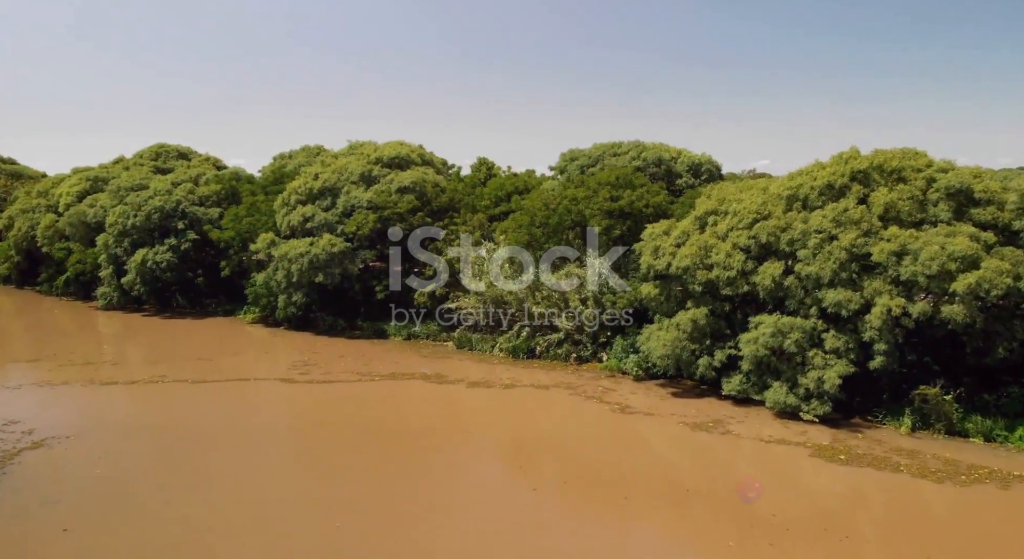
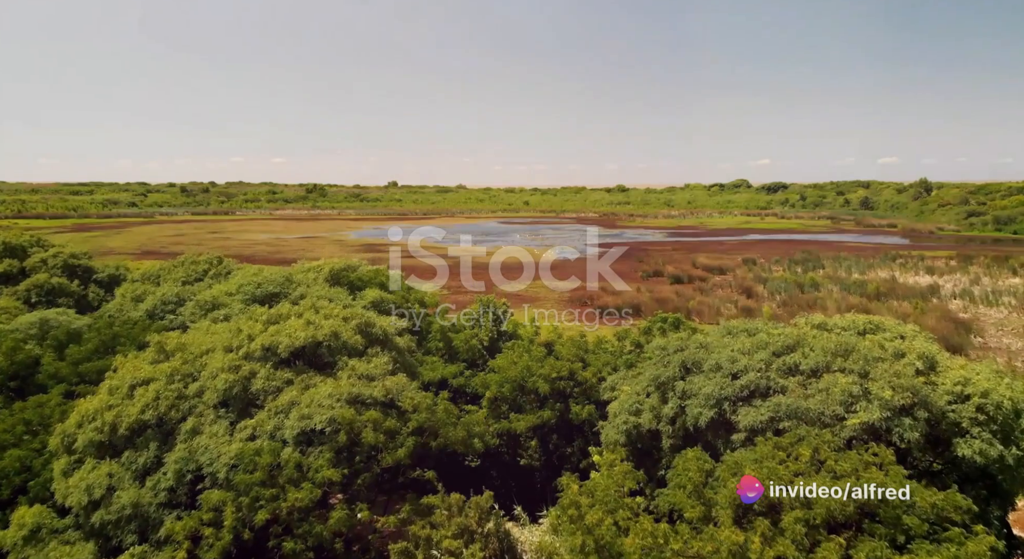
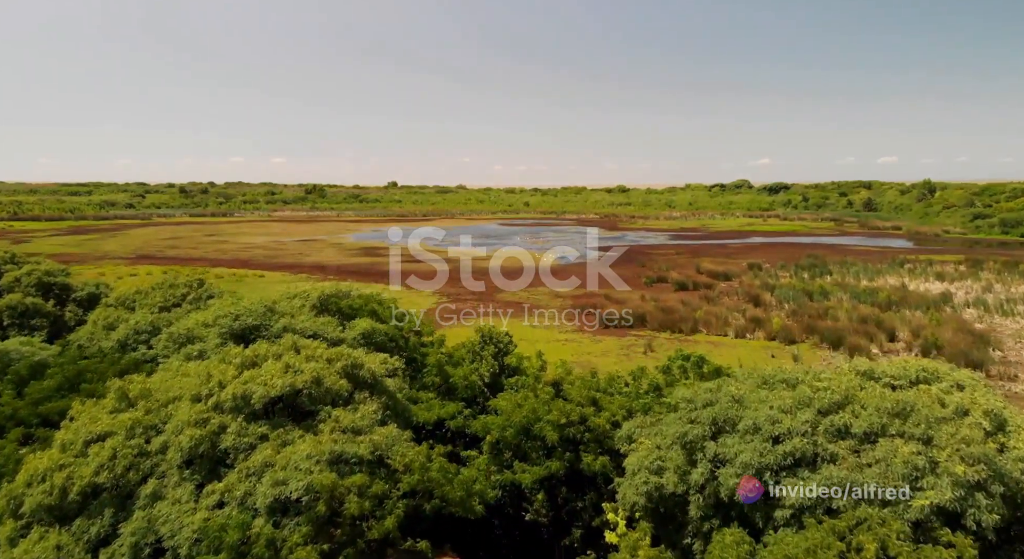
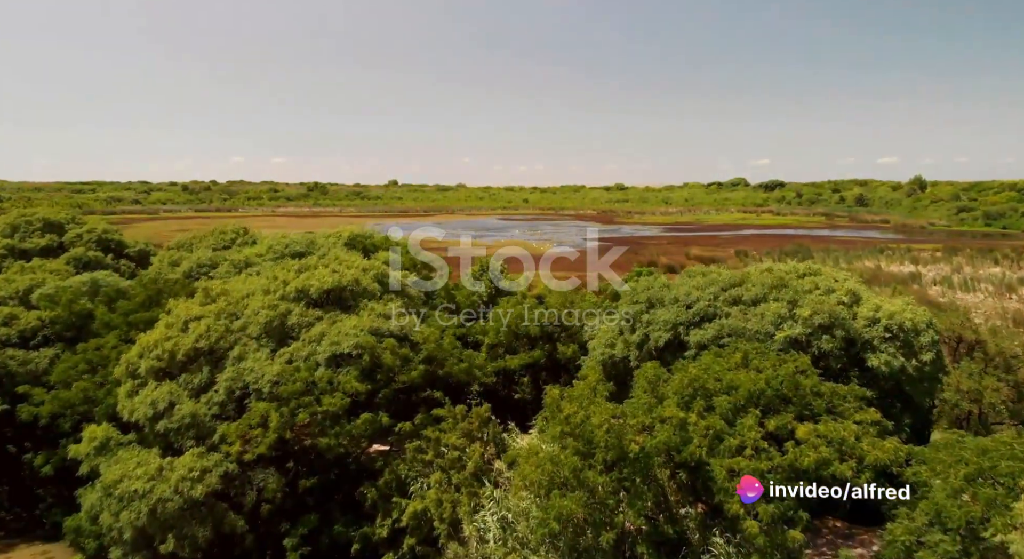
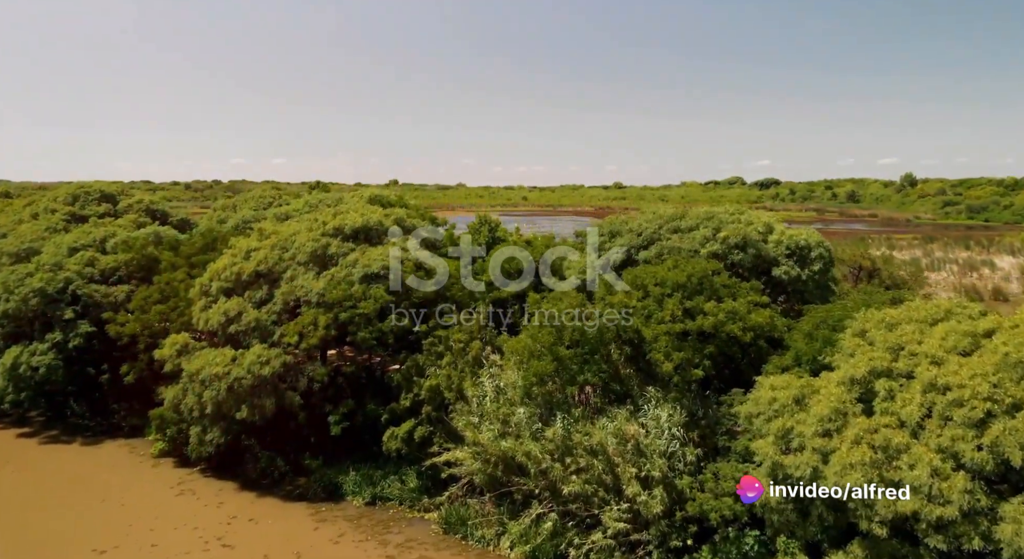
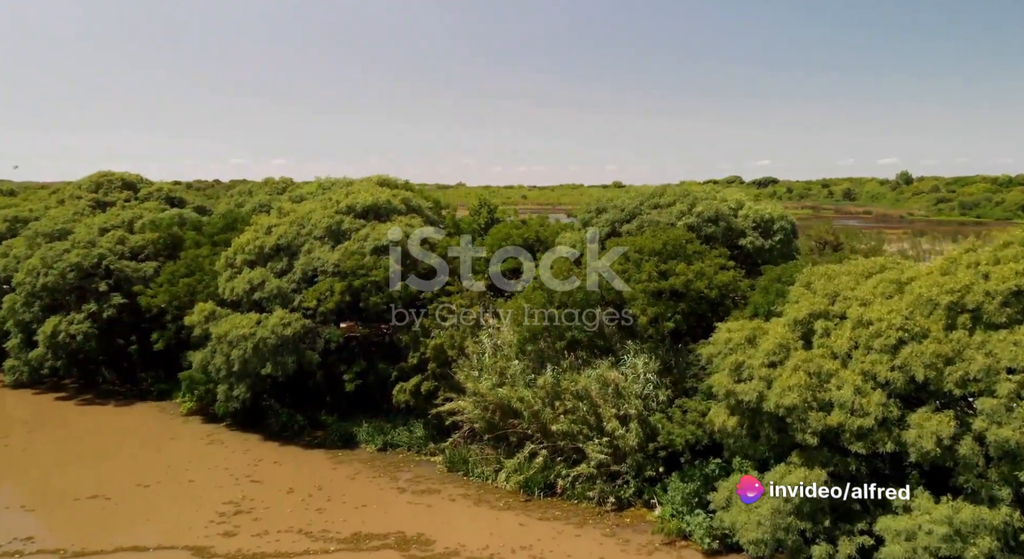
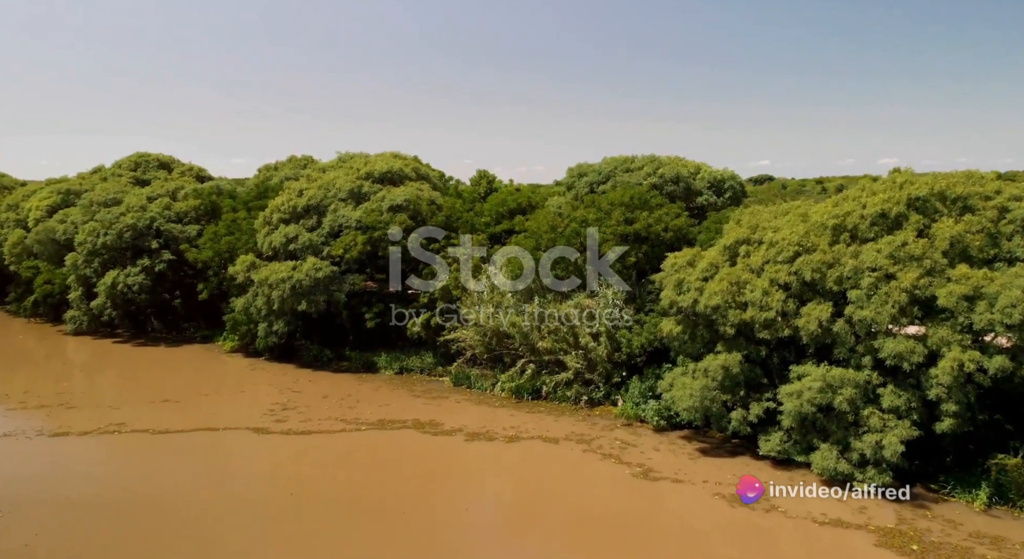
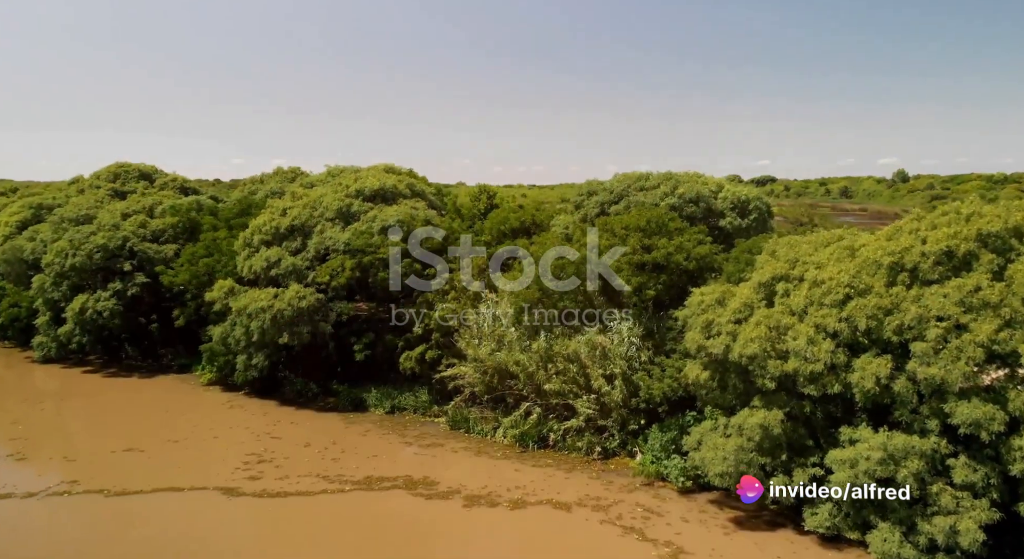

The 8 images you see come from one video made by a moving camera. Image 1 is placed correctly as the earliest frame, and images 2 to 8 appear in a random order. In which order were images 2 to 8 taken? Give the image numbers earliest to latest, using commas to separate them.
7, 8, 6, 5, 4, 2, 3
